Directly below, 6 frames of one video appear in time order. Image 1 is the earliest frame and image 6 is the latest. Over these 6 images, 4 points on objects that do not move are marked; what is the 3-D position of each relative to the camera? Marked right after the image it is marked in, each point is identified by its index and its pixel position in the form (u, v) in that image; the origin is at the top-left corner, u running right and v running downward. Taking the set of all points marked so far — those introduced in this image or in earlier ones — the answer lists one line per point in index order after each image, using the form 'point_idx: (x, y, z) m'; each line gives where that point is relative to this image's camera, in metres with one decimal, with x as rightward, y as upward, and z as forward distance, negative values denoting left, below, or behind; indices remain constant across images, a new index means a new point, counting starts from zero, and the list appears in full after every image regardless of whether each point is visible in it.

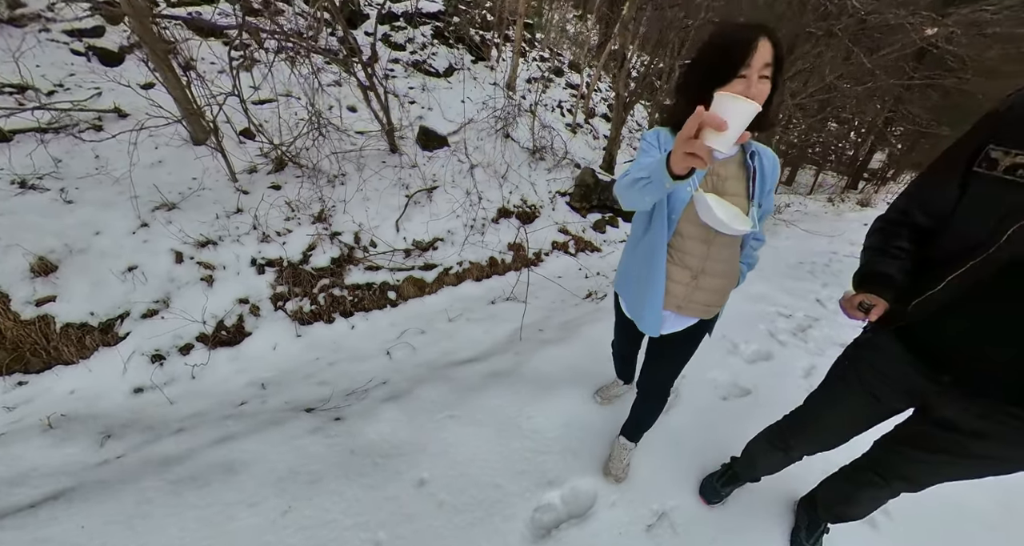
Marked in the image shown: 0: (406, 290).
0: (-1.3, -0.2, +5.6) m
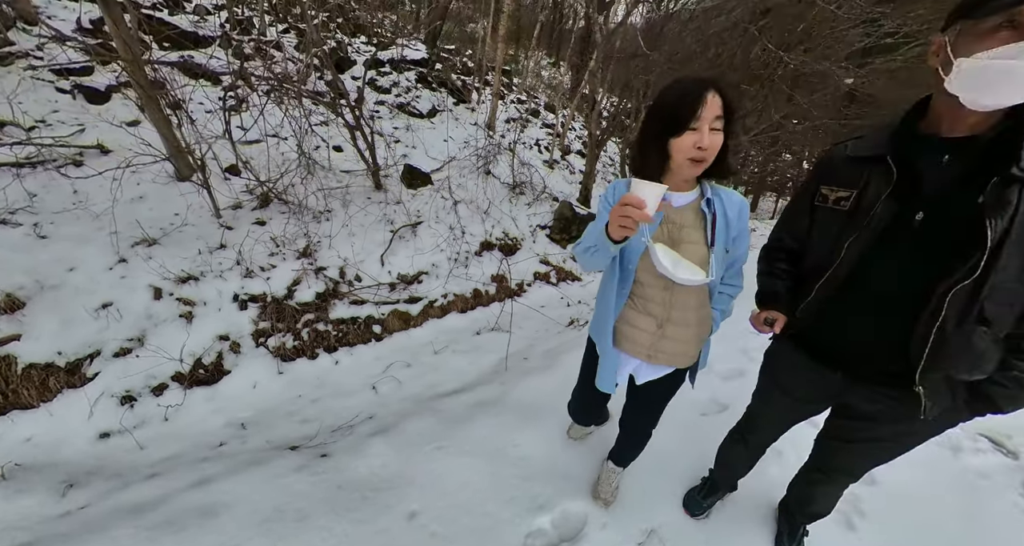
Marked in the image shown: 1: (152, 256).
0: (-1.5, -0.6, +5.6) m
1: (-3.9, +0.2, +5.0) m
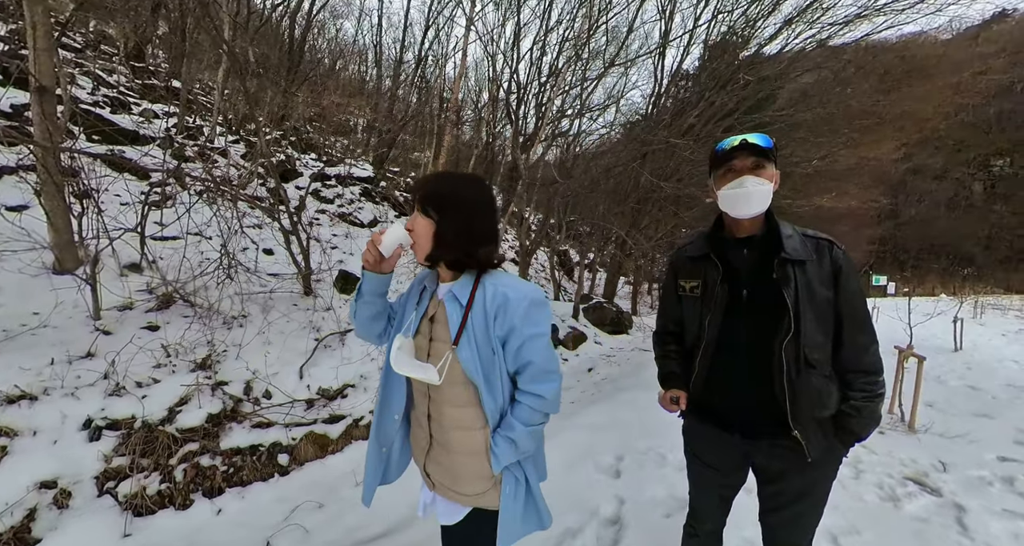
0: (-2.1, -1.8, +4.6) m
1: (-4.3, -0.7, +3.7) m
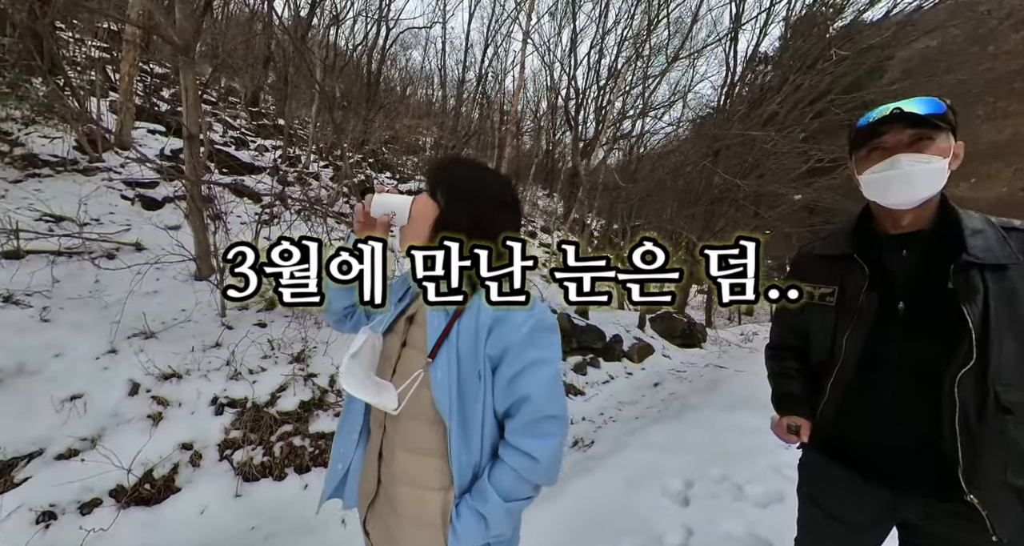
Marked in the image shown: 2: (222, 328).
0: (-1.5, -1.9, +5.0) m
1: (-3.9, -0.8, +4.9) m
2: (-3.5, -0.7, +5.6) m
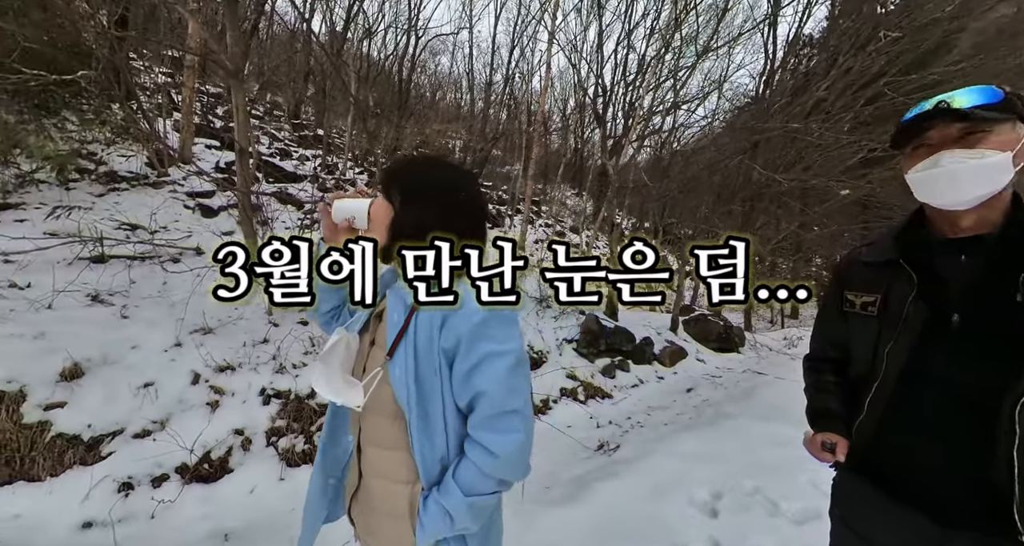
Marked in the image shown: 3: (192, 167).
0: (-1.2, -1.9, +5.2) m
1: (-3.6, -0.8, +5.4) m
2: (-3.1, -0.7, +6.0) m
3: (-4.0, +1.3, +5.8) m
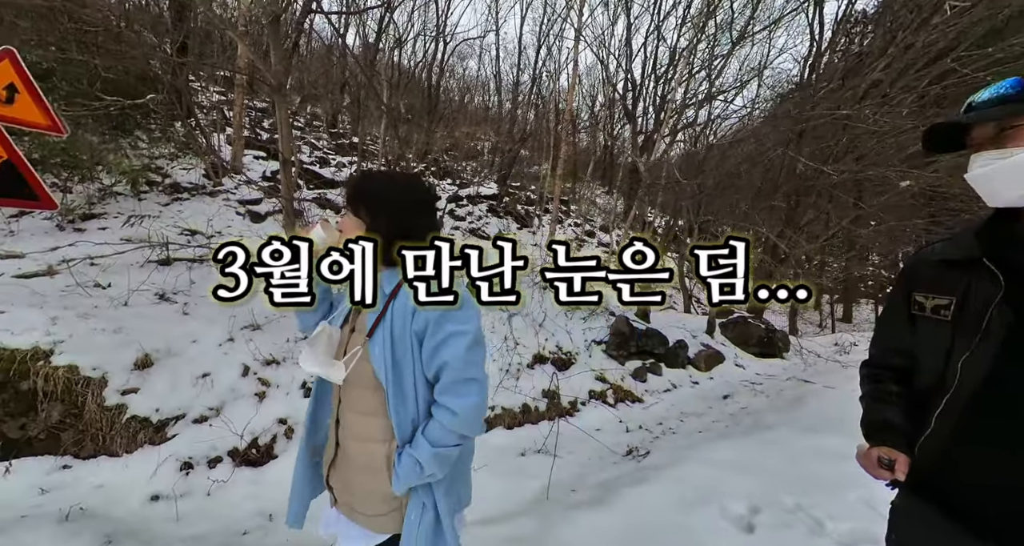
0: (-0.9, -1.9, +5.3) m
1: (-3.3, -0.9, +5.8) m
2: (-2.7, -0.7, +6.3) m
3: (-3.6, +1.3, +6.2) m
